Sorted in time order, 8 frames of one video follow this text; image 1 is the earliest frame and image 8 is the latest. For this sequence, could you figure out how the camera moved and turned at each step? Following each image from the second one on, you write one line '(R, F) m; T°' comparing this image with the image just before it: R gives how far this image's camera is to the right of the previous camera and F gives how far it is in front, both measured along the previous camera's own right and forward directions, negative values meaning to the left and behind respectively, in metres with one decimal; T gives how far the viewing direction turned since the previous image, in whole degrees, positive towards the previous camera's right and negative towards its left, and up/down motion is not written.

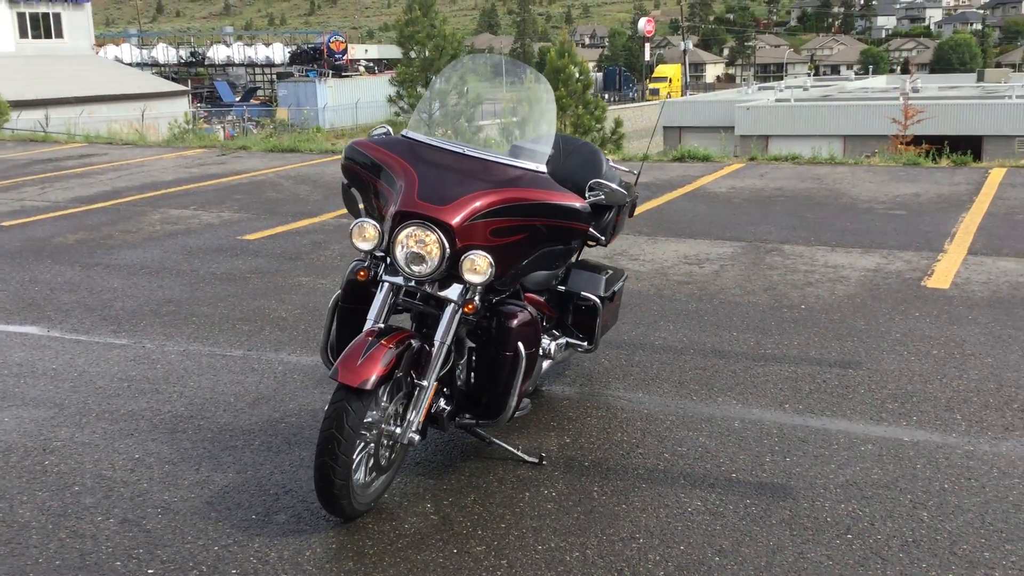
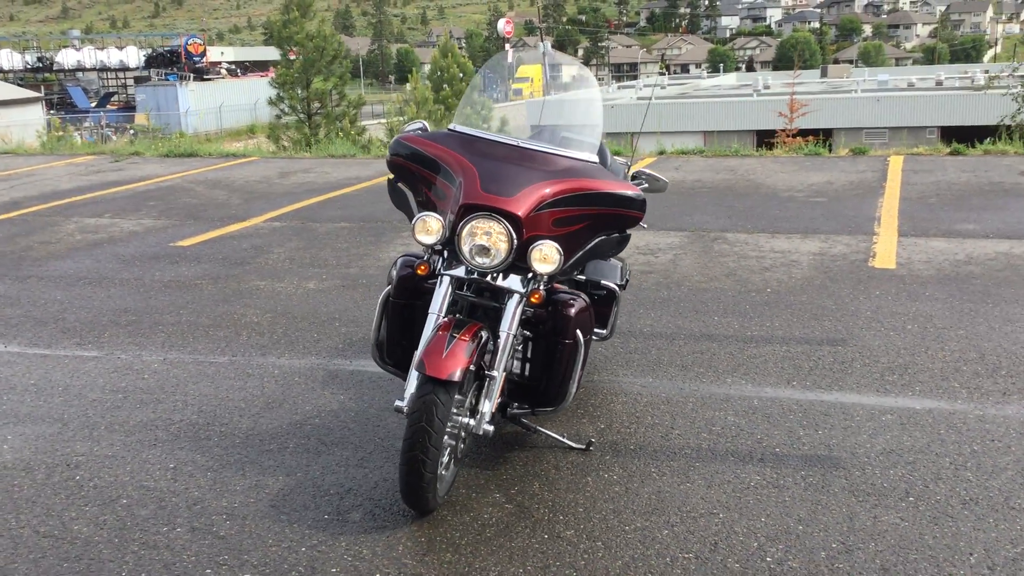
(-0.6, 0.0) m; +7°
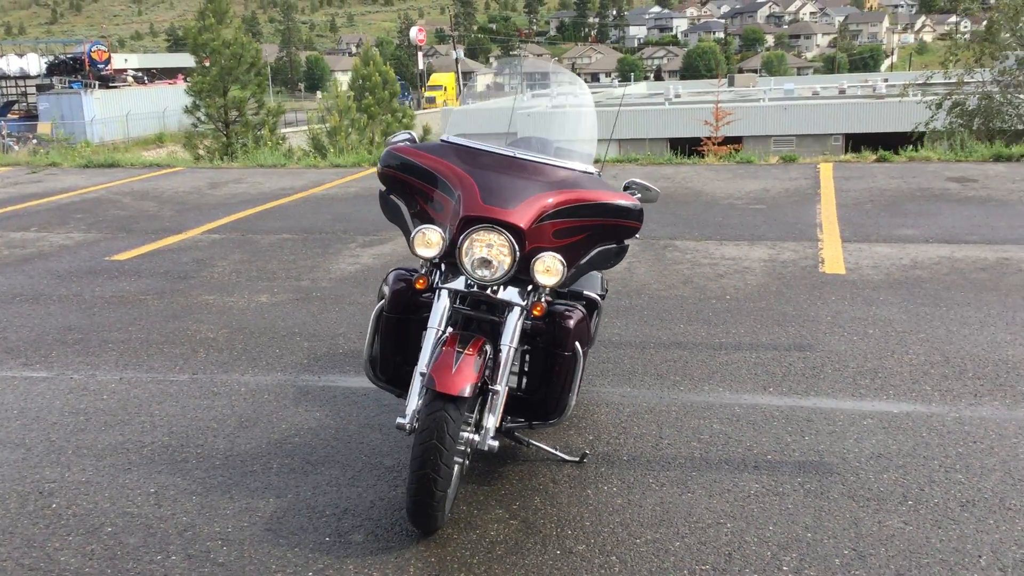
(-0.3, +0.1) m; +5°
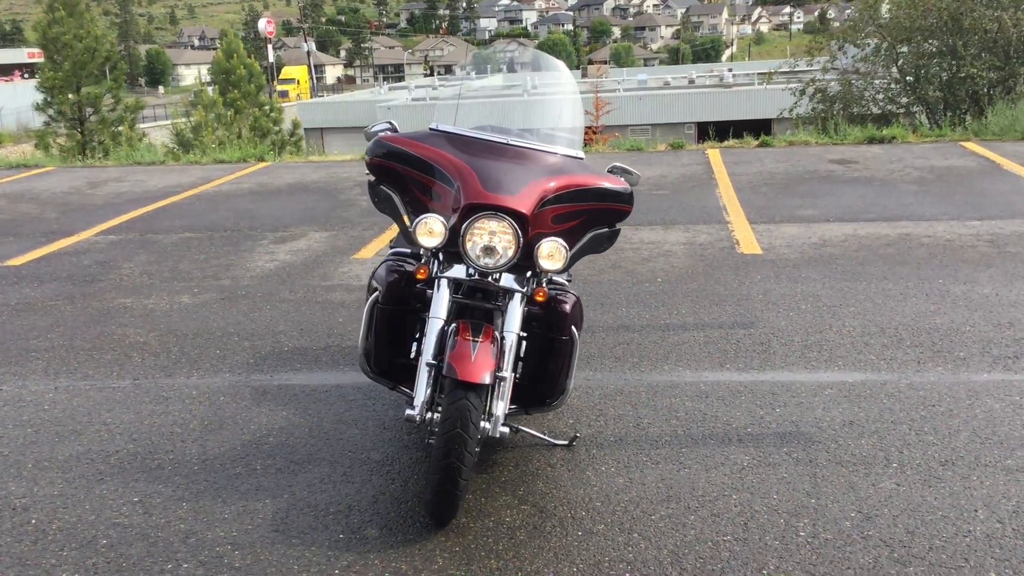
(-0.4, 0.0) m; +7°
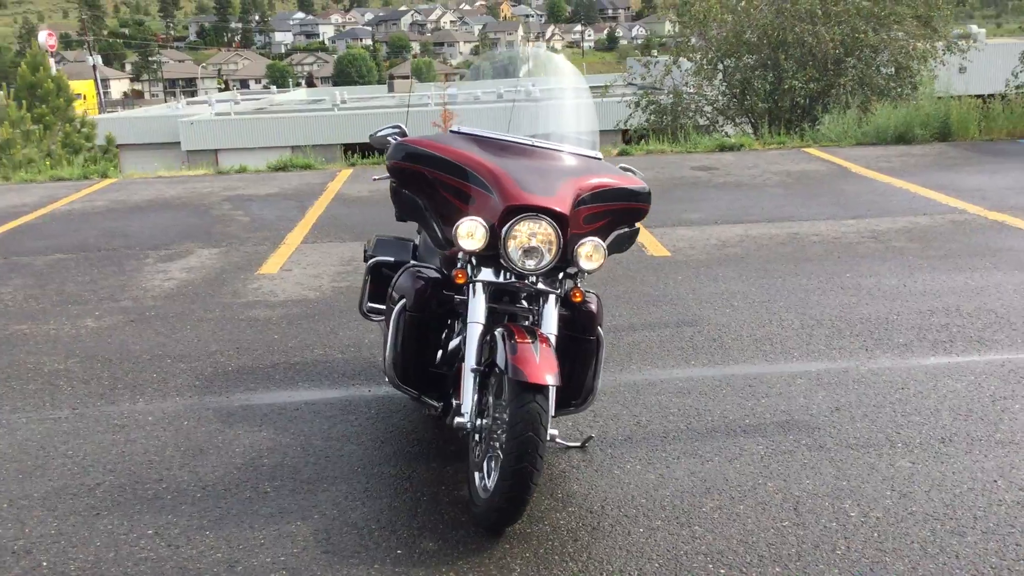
(-0.7, +0.1) m; +10°
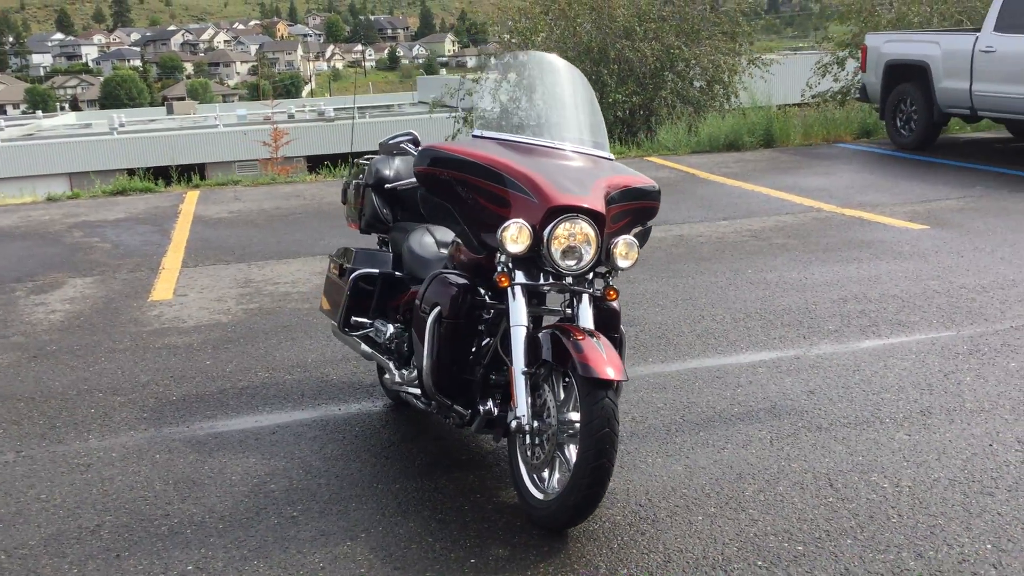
(-0.7, +0.1) m; +11°
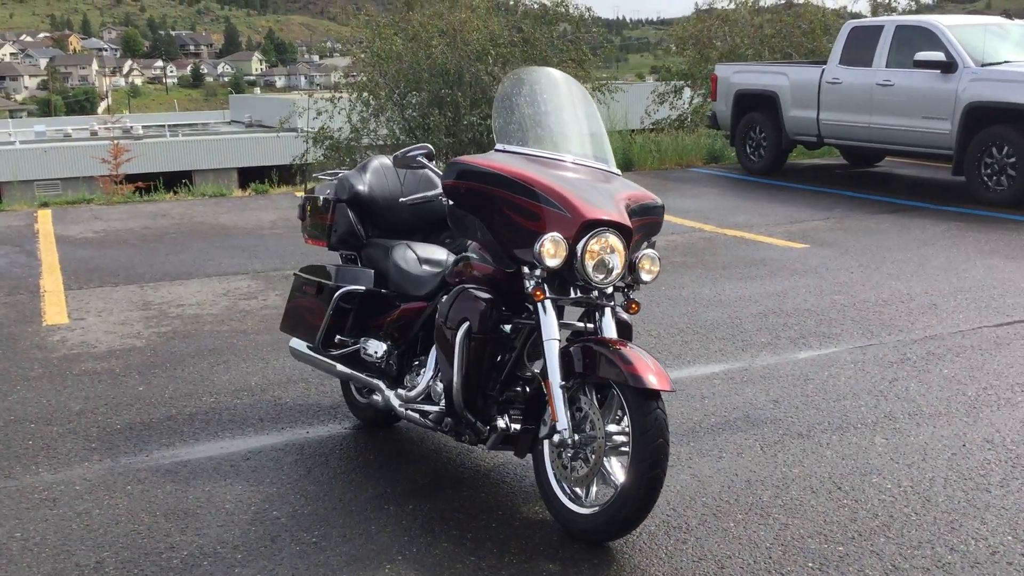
(-0.7, +0.1) m; +10°
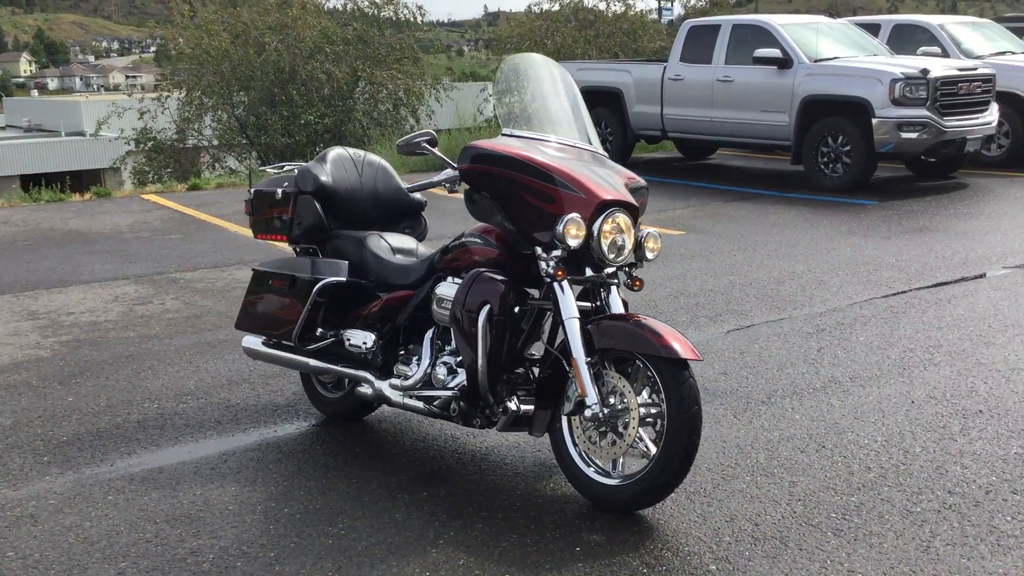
(-0.7, 0.0) m; +10°
